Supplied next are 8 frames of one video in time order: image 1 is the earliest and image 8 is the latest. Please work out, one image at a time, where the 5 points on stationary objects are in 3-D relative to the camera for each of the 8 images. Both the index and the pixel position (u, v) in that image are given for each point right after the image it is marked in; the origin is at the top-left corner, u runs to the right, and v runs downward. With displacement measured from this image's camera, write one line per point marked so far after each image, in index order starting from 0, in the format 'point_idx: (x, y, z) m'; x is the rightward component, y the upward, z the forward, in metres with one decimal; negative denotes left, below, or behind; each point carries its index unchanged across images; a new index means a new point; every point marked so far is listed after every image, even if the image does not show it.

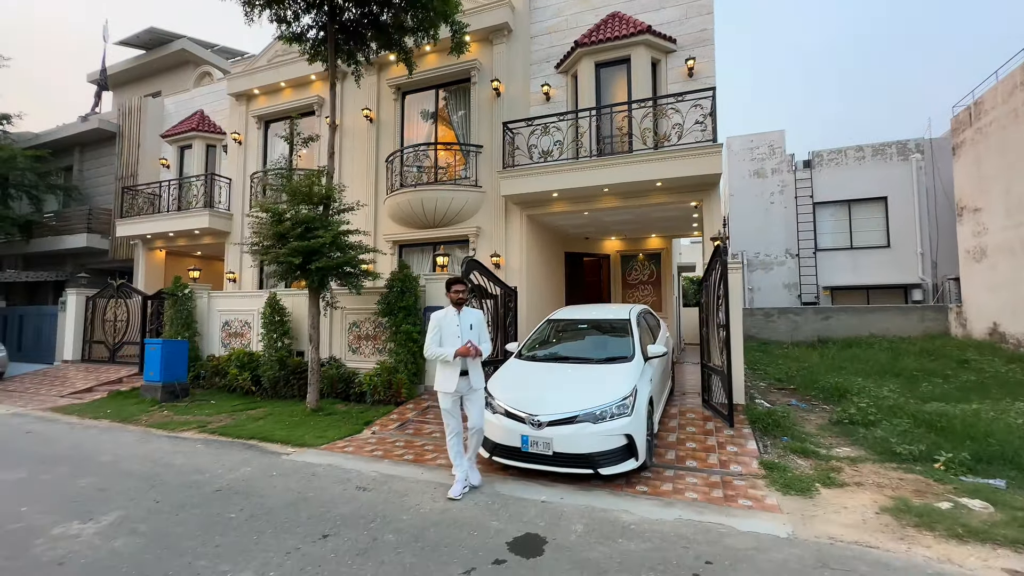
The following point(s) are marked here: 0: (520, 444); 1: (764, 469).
0: (+0.1, -1.6, +4.7) m
1: (+2.8, -2.0, +5.0) m
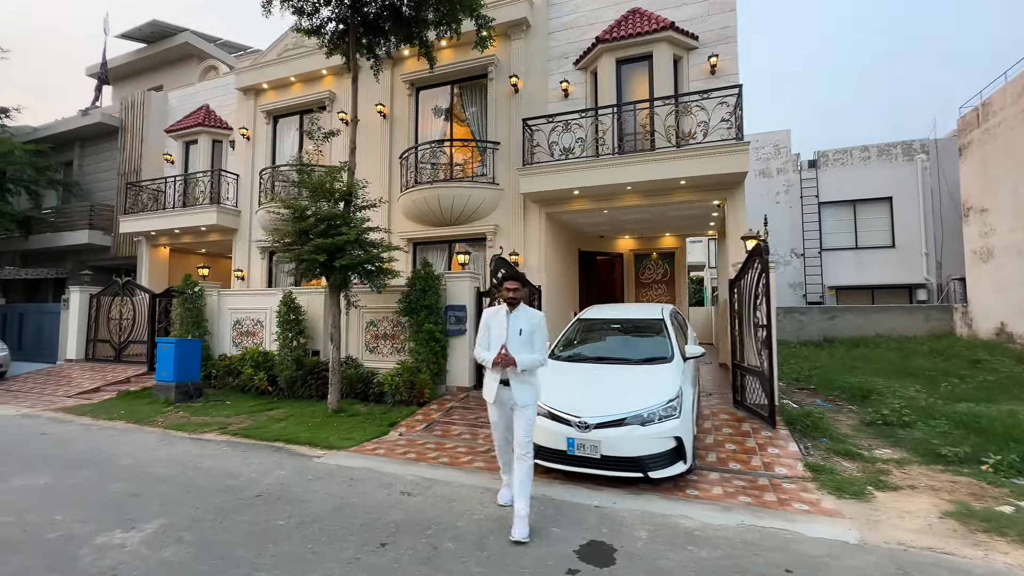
0: (+0.6, -1.6, +4.6) m
1: (+3.3, -2.0, +4.9) m
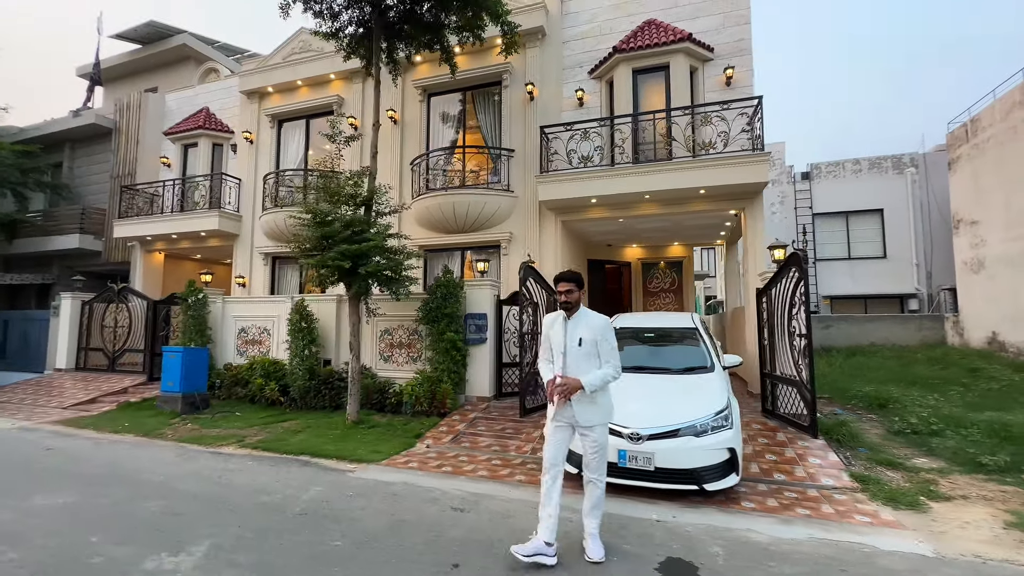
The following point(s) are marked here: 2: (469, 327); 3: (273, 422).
0: (+1.1, -1.7, +4.5) m
1: (+3.7, -2.1, +4.9) m
2: (-0.8, -0.7, +8.2) m
3: (-4.0, -2.3, +7.6) m
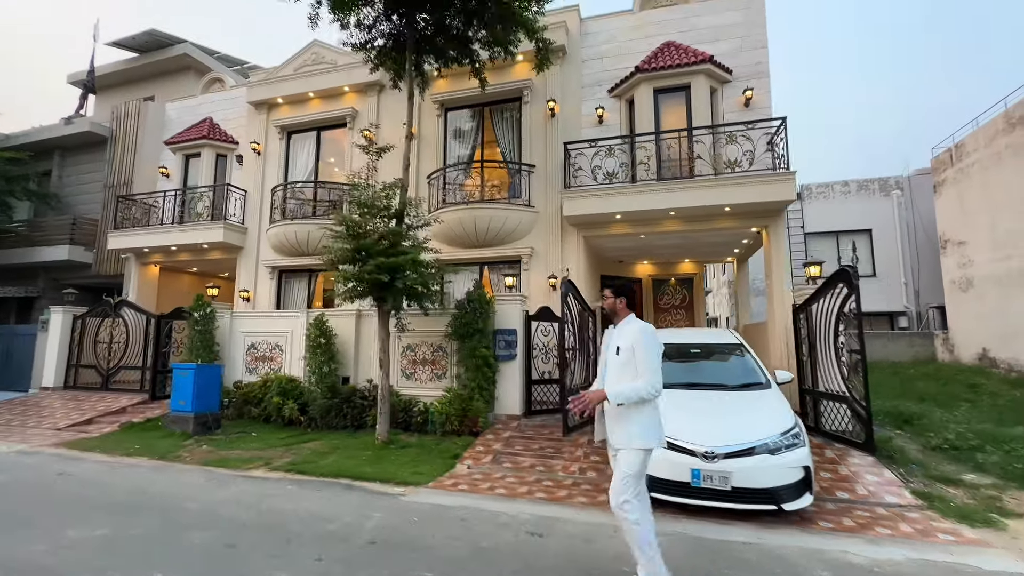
0: (+1.7, -1.9, +4.4) m
1: (+4.4, -2.3, +4.8) m
2: (-0.2, -1.0, +8.0) m
3: (-3.5, -2.5, +7.3) m
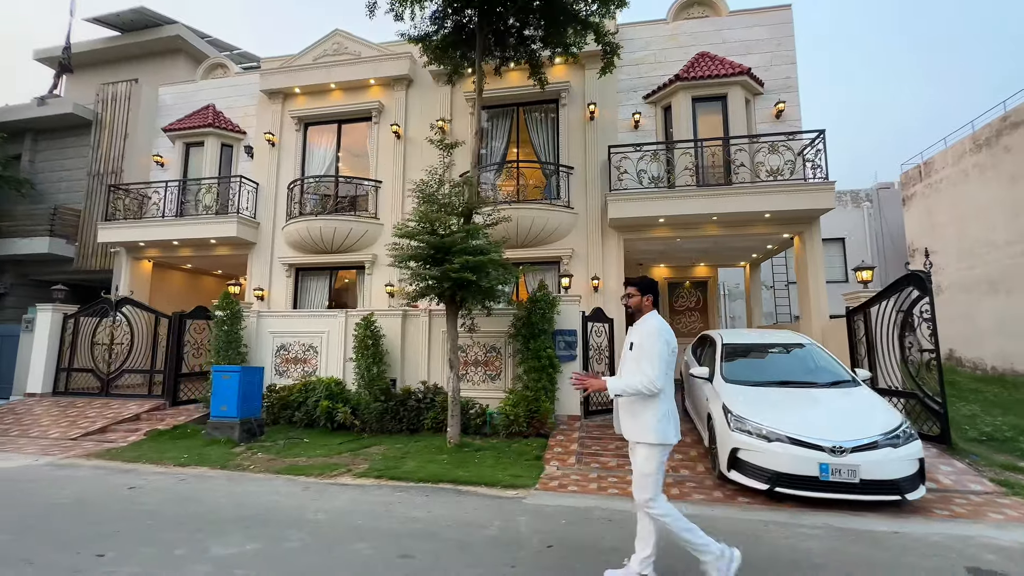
0: (+3.1, -1.9, +4.5) m
1: (+5.7, -2.3, +5.2) m
2: (+0.8, -1.0, +8.0) m
3: (-2.3, -2.5, +6.9) m
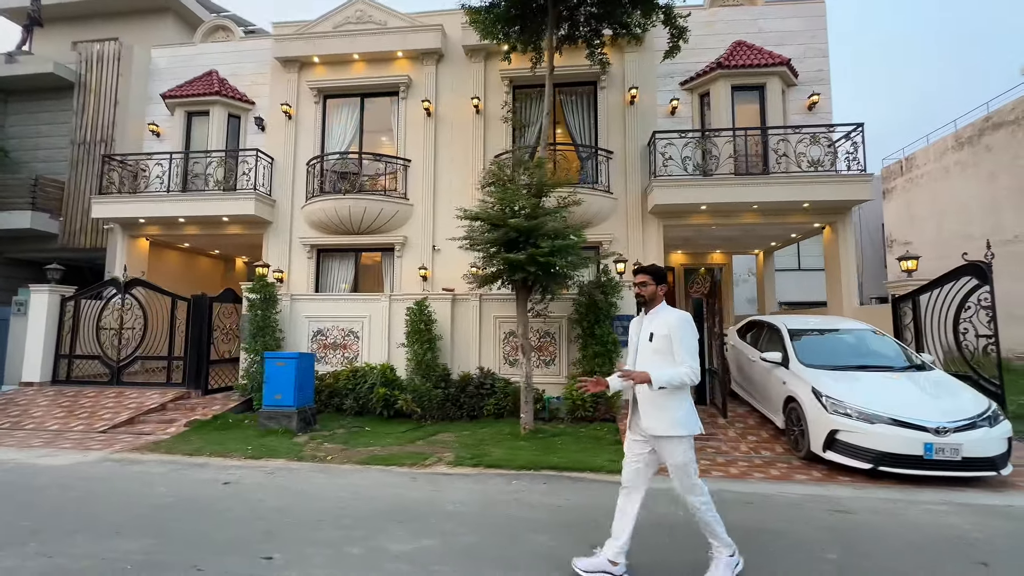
0: (+4.4, -1.7, +4.8) m
1: (+6.9, -2.2, +5.7) m
2: (+1.8, -0.7, +8.0) m
3: (-1.2, -2.2, +6.8) m
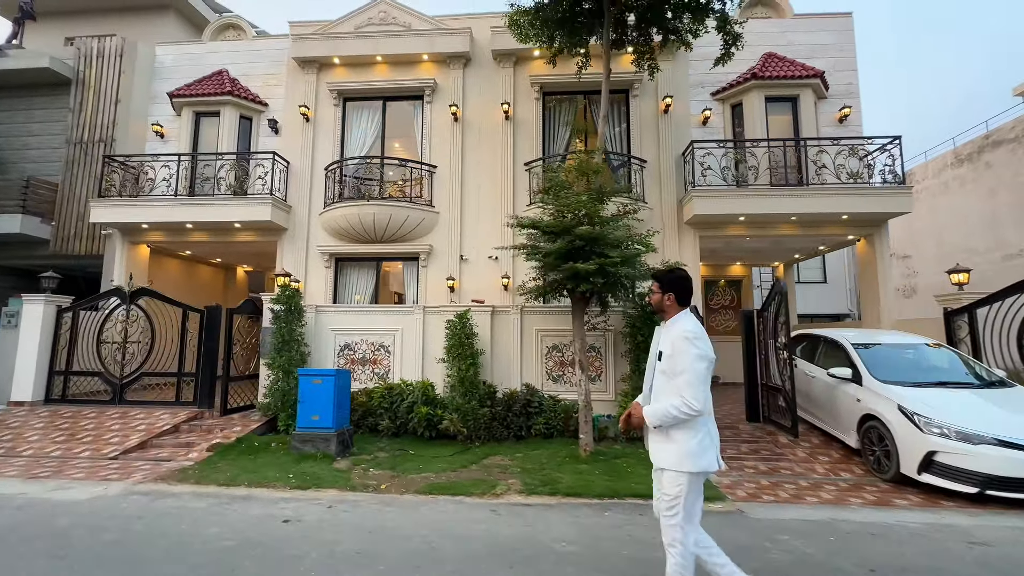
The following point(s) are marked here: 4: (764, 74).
0: (+5.3, -1.9, +4.5) m
1: (+7.8, -2.4, +5.6) m
2: (+2.6, -0.9, +7.7) m
3: (-0.4, -2.4, +6.3) m
4: (+5.5, +4.7, +10.0) m
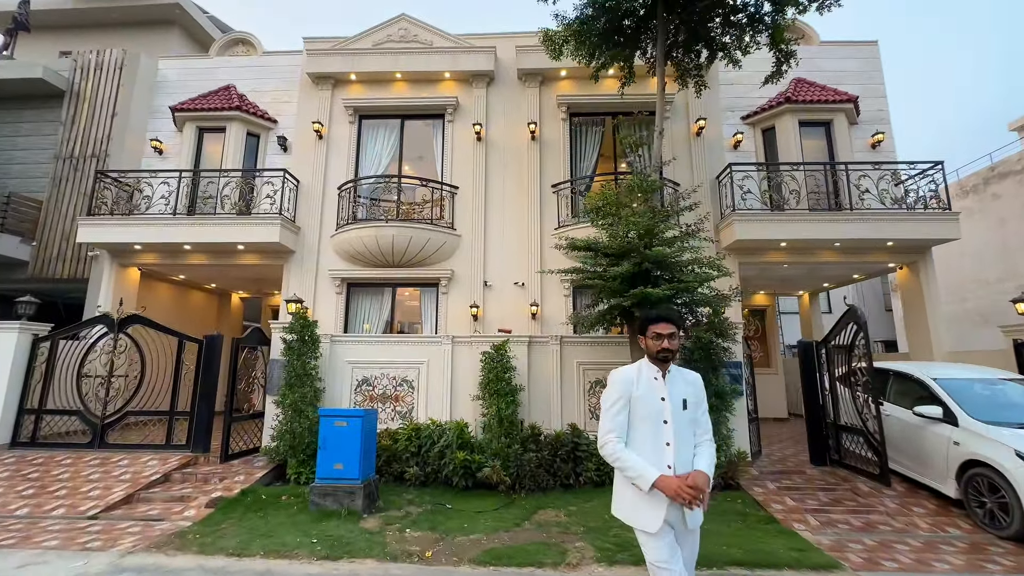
0: (+6.0, -2.1, +3.9) m
1: (+8.5, -2.7, +5.0) m
2: (+3.3, -1.4, +7.0) m
3: (+0.3, -2.7, +5.4) m
4: (+6.1, +4.1, +9.7) m
